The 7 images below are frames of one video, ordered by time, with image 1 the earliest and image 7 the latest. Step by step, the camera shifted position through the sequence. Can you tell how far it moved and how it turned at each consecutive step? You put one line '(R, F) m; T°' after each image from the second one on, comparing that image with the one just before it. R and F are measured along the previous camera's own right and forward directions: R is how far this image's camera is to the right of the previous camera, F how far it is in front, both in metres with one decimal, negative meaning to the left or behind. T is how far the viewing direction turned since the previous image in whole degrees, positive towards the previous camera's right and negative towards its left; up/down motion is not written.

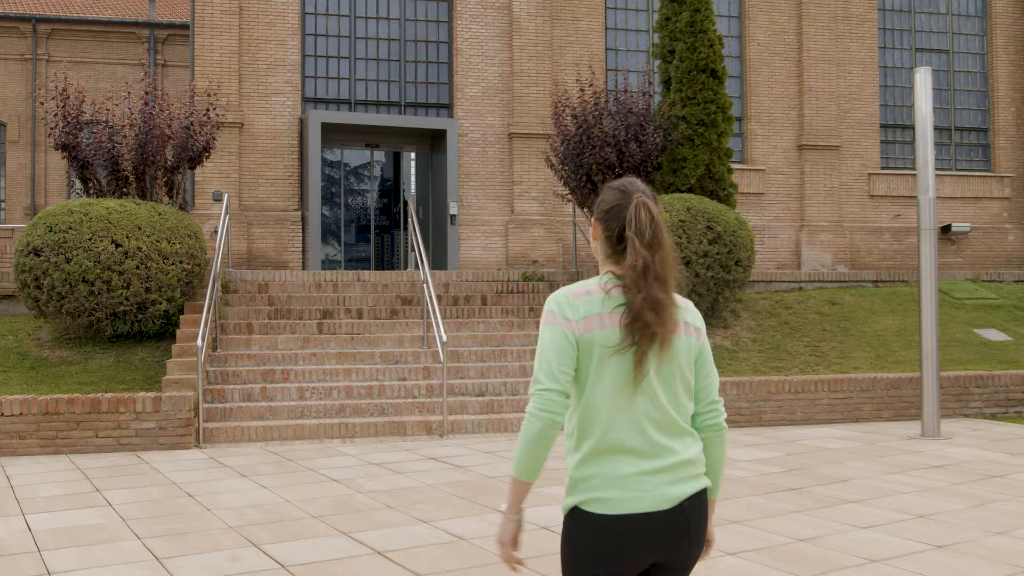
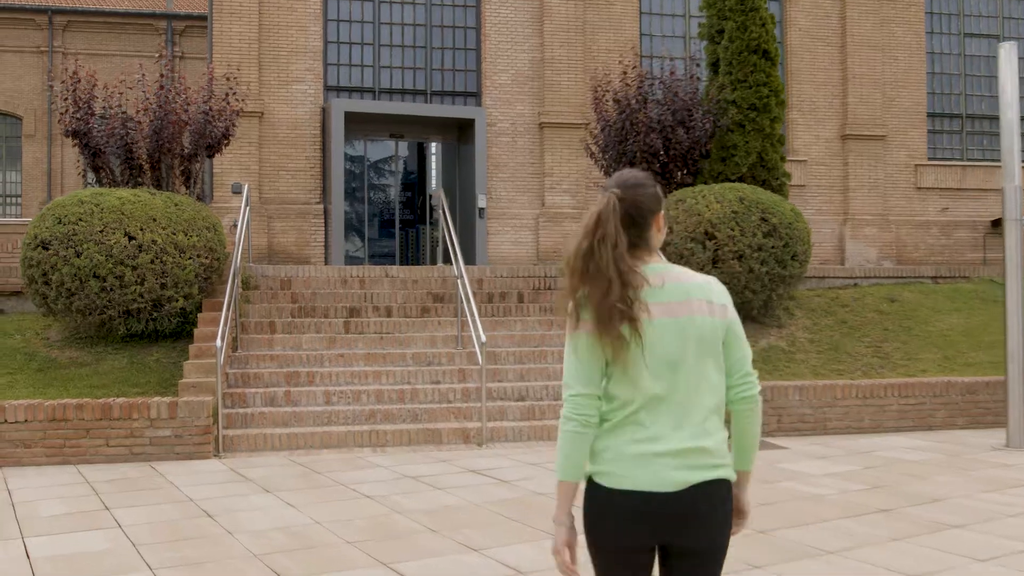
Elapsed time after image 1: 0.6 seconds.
(-0.3, +0.9) m; -1°
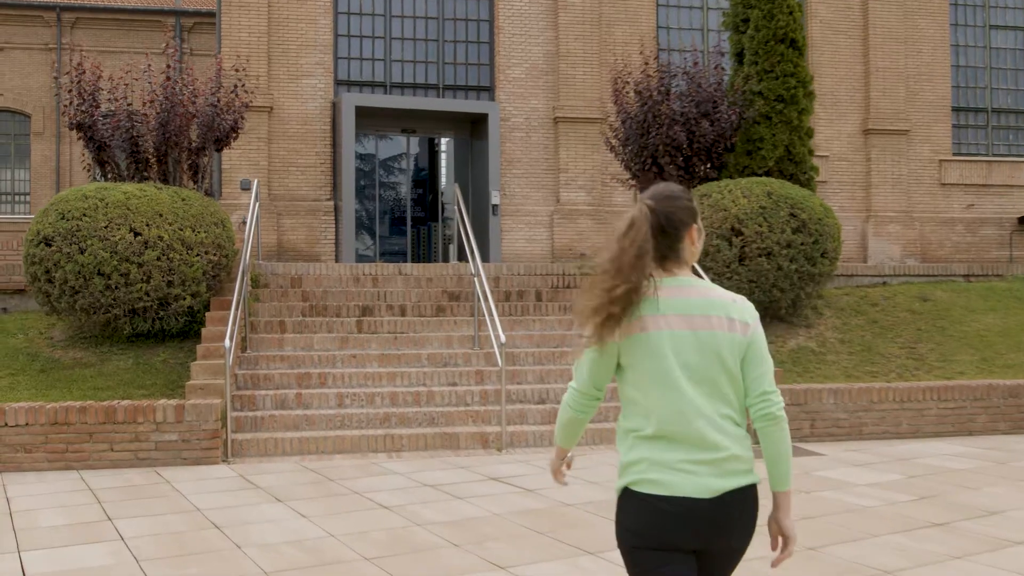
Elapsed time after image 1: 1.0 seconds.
(-0.2, +0.4) m; -1°
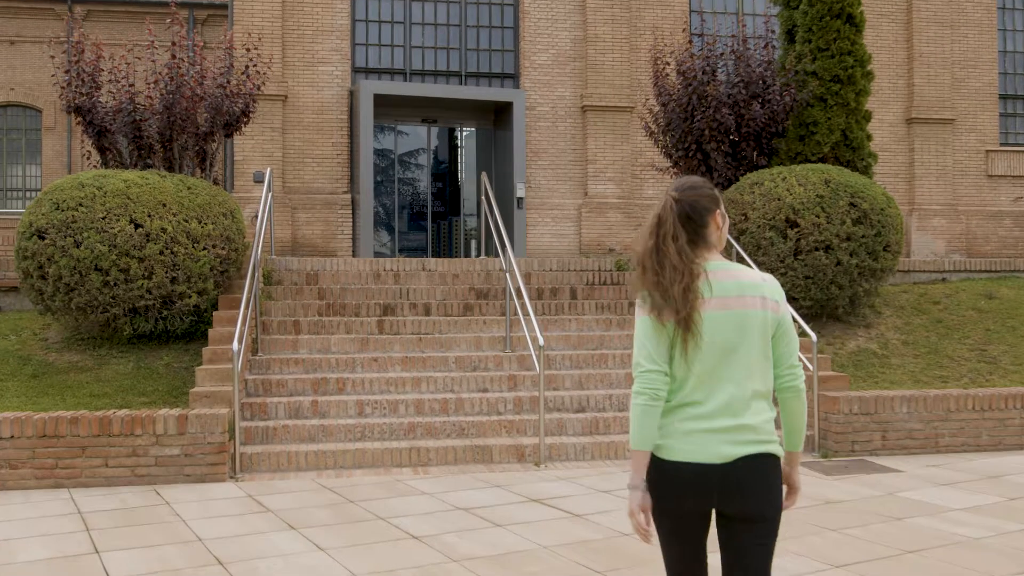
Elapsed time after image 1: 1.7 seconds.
(-0.3, +1.0) m; -1°
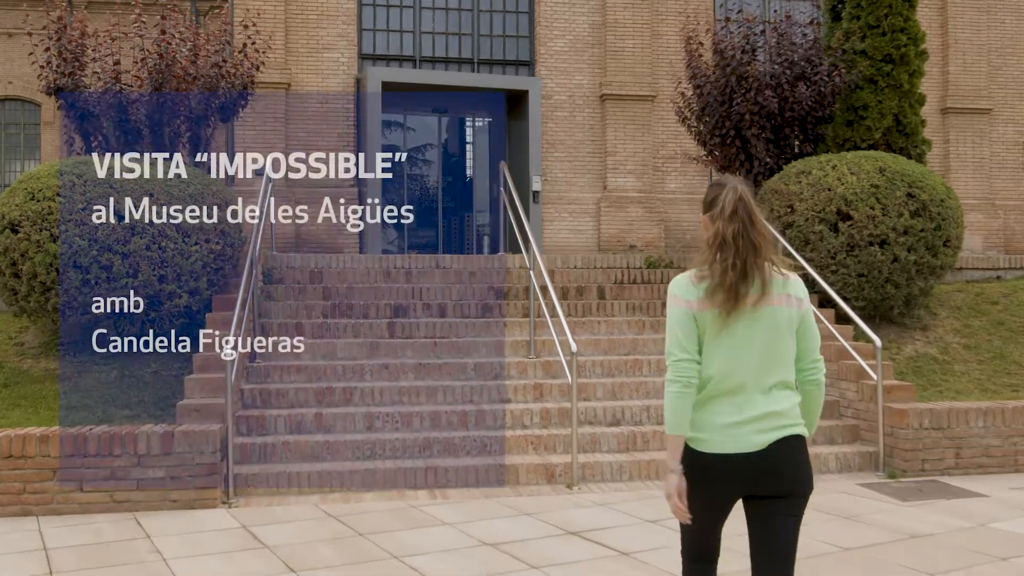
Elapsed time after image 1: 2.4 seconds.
(-0.2, +1.0) m; 0°
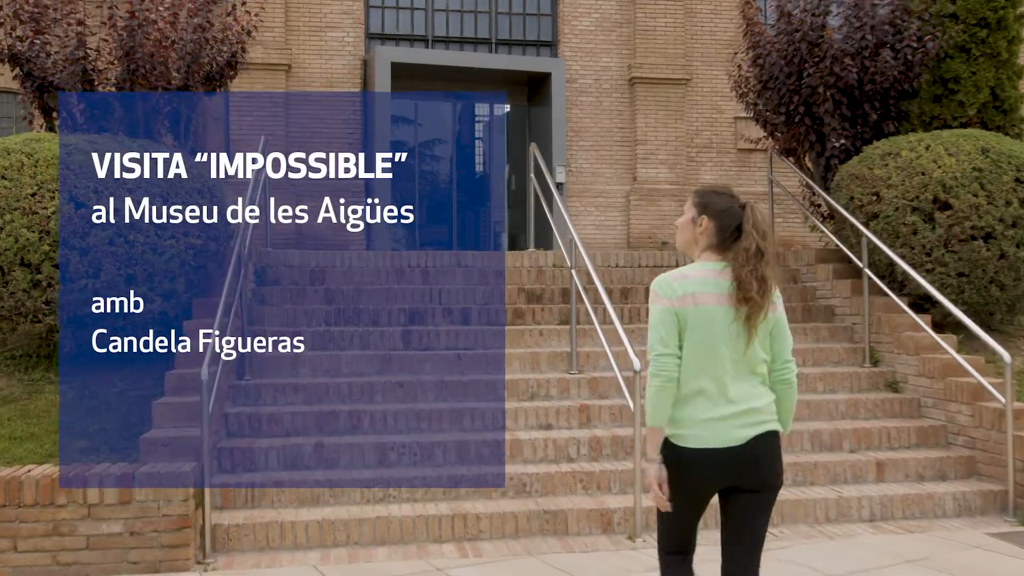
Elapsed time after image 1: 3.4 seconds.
(-0.3, +1.5) m; 0°
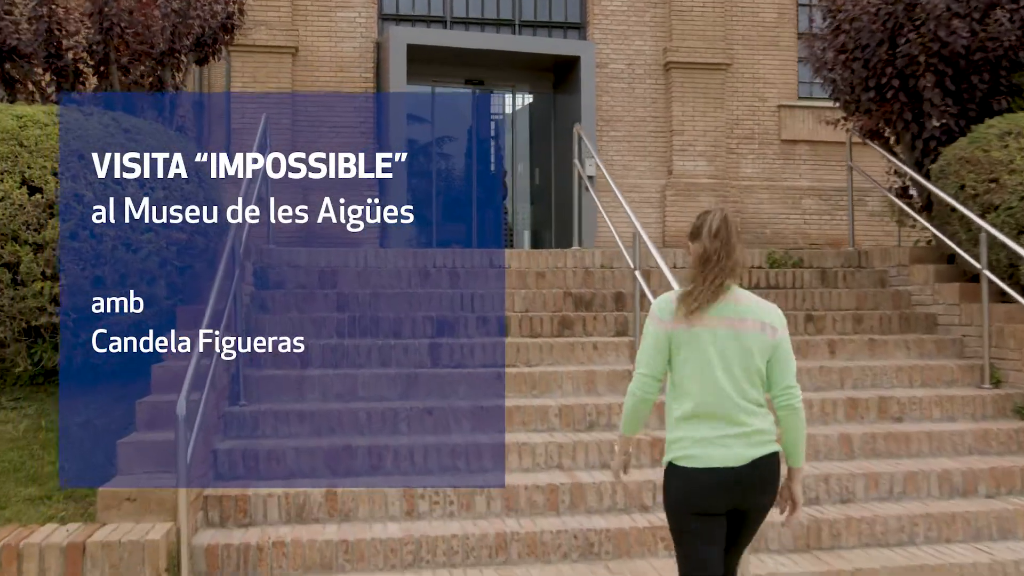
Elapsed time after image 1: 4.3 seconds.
(-0.4, +1.4) m; 0°
